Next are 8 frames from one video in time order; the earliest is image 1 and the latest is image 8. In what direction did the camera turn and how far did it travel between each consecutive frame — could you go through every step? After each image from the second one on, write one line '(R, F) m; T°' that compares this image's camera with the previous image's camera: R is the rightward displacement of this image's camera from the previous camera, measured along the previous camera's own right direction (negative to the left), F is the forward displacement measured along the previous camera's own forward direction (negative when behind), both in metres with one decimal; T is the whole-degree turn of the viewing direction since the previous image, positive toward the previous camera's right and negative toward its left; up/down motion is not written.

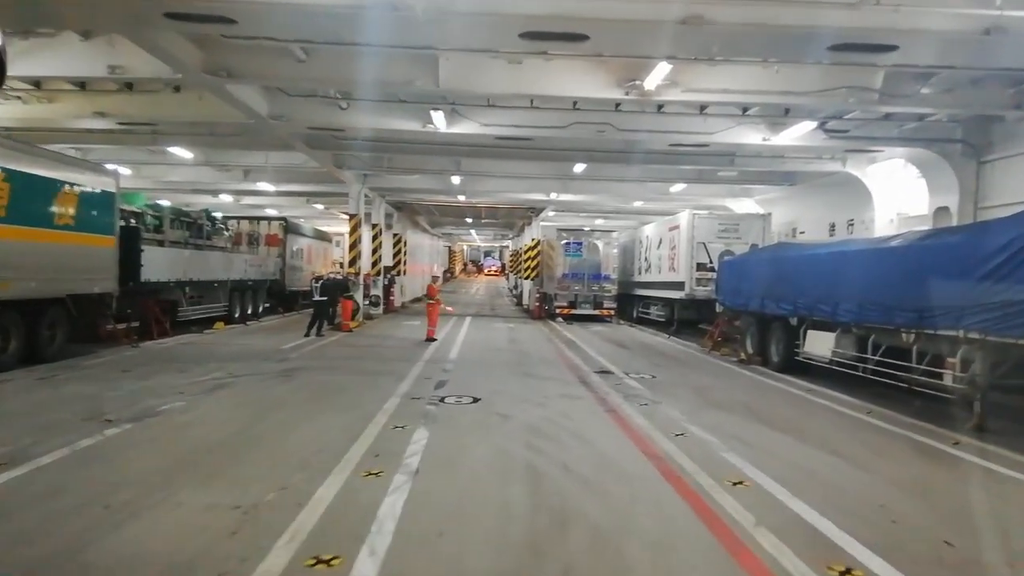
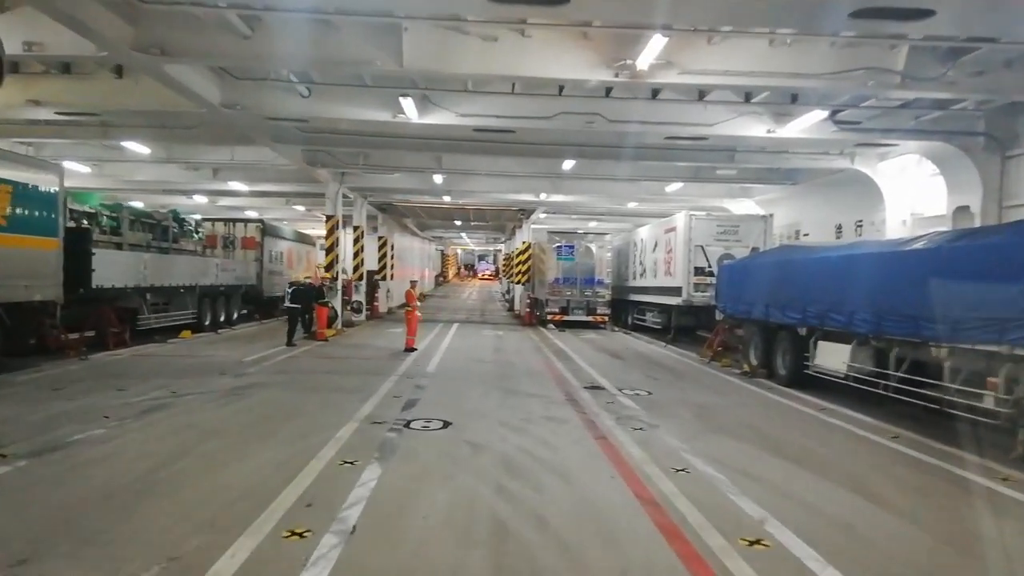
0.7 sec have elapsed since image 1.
(+0.3, +1.3) m; 0°
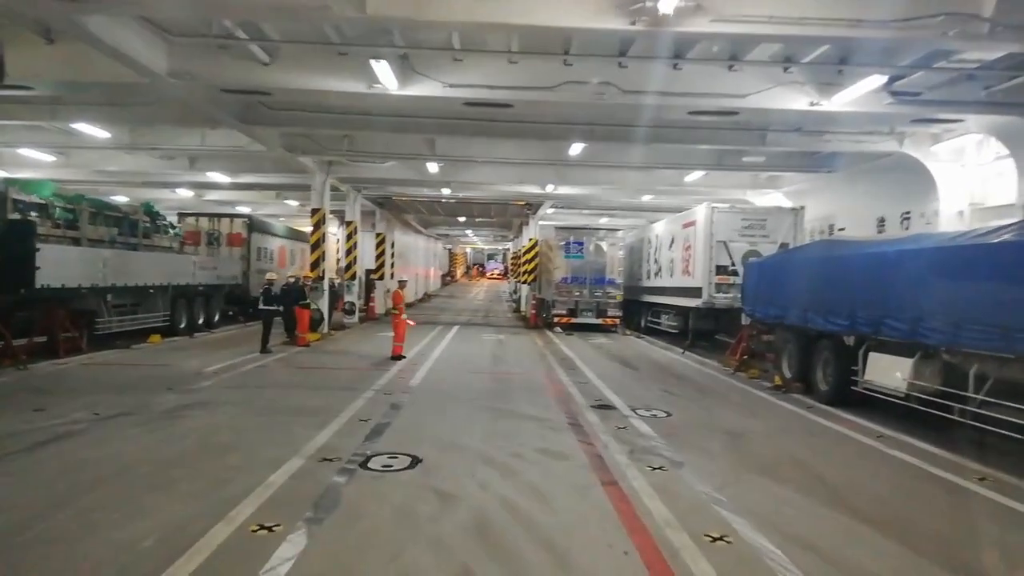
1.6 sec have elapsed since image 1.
(+0.2, +2.0) m; -1°
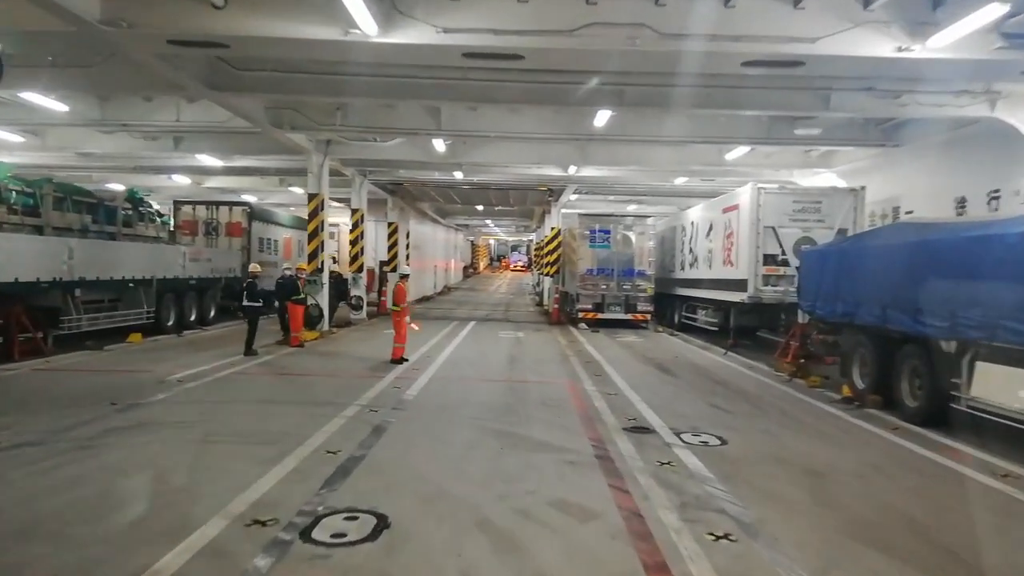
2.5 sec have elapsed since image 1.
(+0.2, +2.2) m; -2°
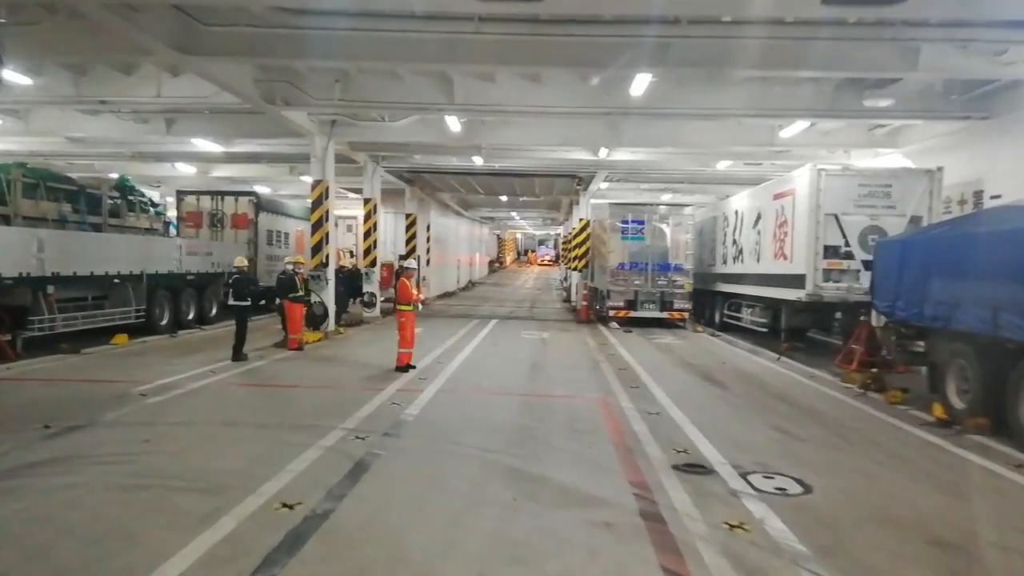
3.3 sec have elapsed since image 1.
(+0.1, +1.9) m; -2°
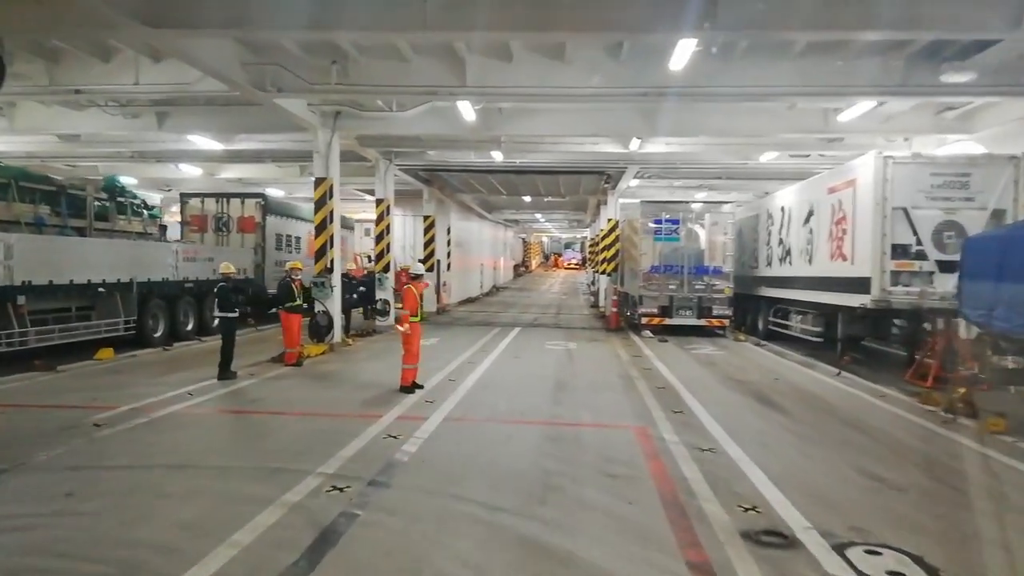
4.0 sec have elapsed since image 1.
(+0.1, +1.6) m; -2°
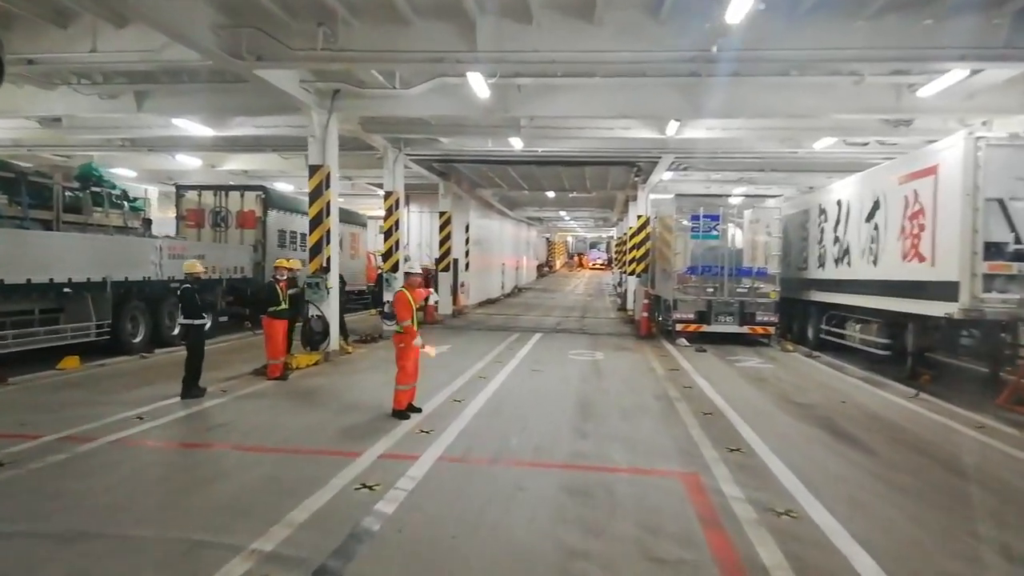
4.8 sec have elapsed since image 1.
(+0.1, +1.9) m; -2°
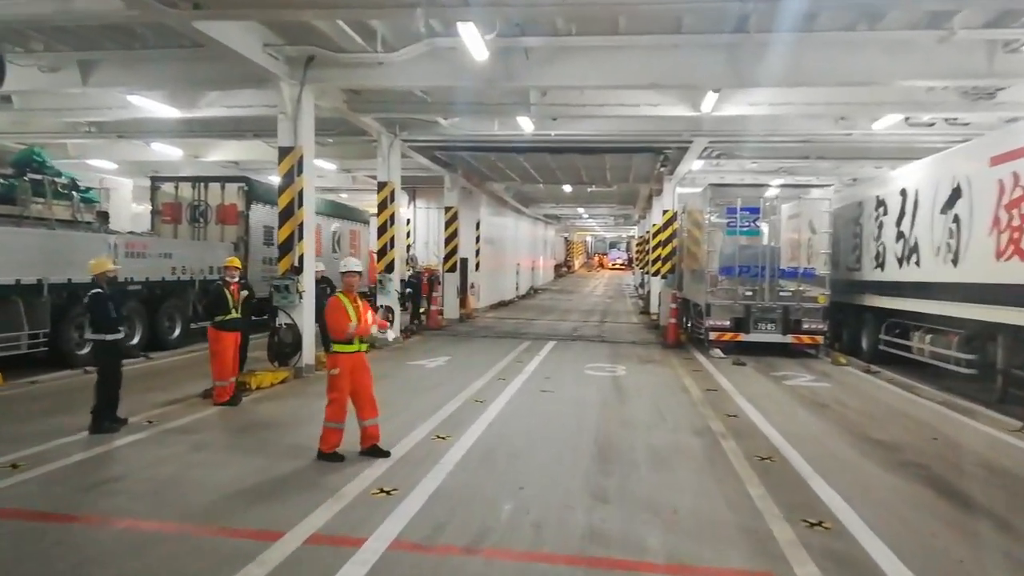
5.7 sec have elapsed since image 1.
(+0.2, +2.2) m; -2°
